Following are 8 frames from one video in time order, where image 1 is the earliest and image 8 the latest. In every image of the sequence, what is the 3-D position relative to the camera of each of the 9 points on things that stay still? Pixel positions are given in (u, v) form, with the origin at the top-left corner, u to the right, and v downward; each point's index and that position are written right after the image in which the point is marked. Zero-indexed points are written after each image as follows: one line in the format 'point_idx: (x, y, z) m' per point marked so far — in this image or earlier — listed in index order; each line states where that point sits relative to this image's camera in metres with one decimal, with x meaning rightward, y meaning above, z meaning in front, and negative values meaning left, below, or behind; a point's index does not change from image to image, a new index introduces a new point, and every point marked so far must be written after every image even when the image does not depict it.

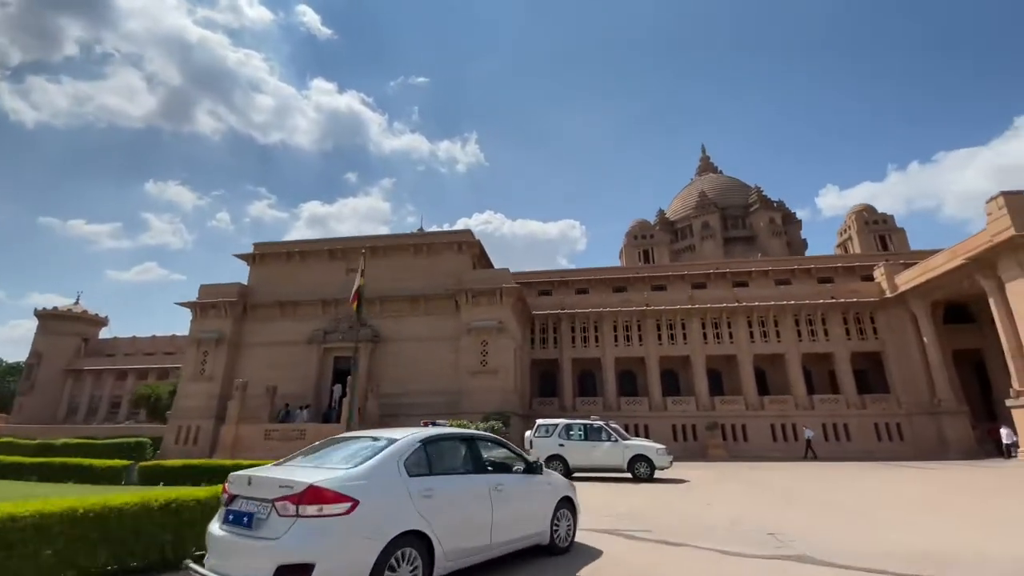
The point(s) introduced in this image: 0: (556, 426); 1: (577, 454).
0: (+1.6, -5.0, +16.9) m
1: (+2.2, -5.7, +16.3) m
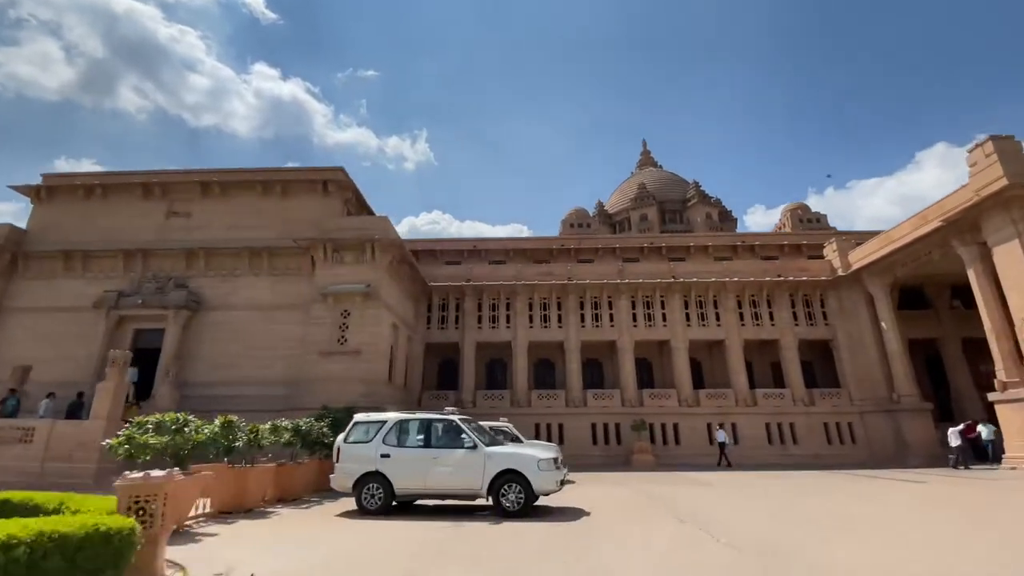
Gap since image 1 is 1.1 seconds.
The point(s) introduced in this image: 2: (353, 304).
0: (-2.8, -2.9, +10.2) m
1: (-2.1, -3.7, +9.6) m
2: (-6.8, -0.7, +20.1) m
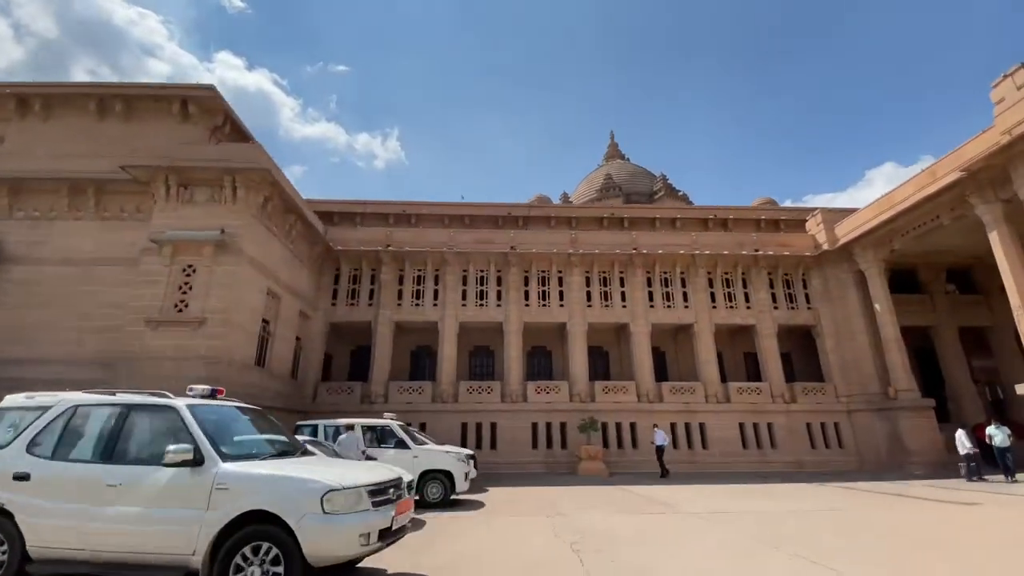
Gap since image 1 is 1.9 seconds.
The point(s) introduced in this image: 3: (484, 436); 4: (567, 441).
0: (-5.0, -1.4, +5.2) m
1: (-4.3, -2.2, +4.6) m
2: (-9.7, +0.9, +14.8) m
3: (-1.1, -6.1, +19.3) m
4: (+2.3, -6.3, +19.3) m
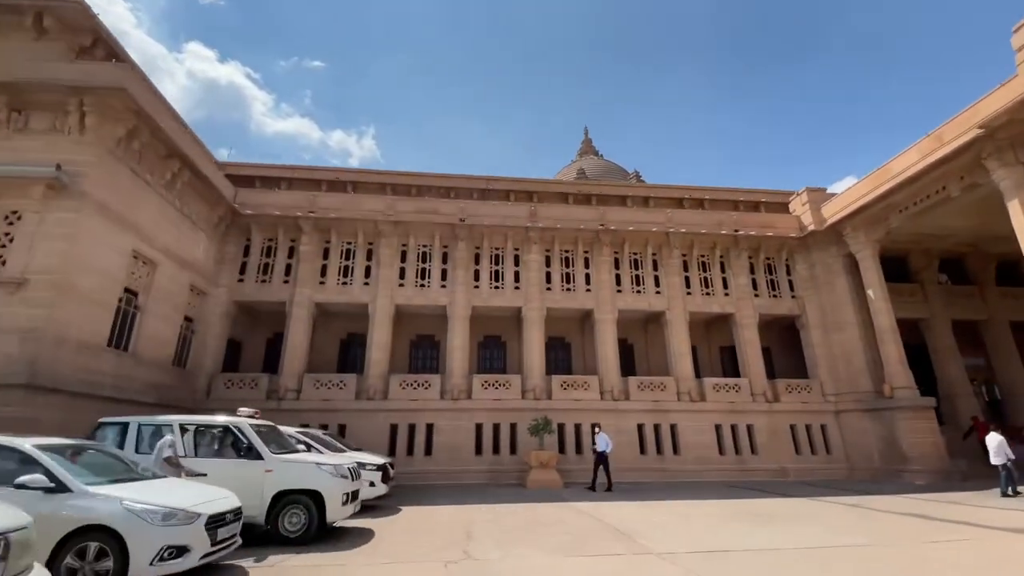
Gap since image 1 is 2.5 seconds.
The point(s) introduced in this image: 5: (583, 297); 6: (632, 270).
0: (-6.3, -0.3, +1.8) m
1: (-5.5, -1.1, +1.3) m
2: (-11.4, +2.0, +11.1) m
3: (-3.2, -5.2, +16.0) m
4: (+0.2, -5.5, +16.3) m
5: (+2.8, -0.4, +18.8) m
6: (+5.0, +0.7, +19.4) m
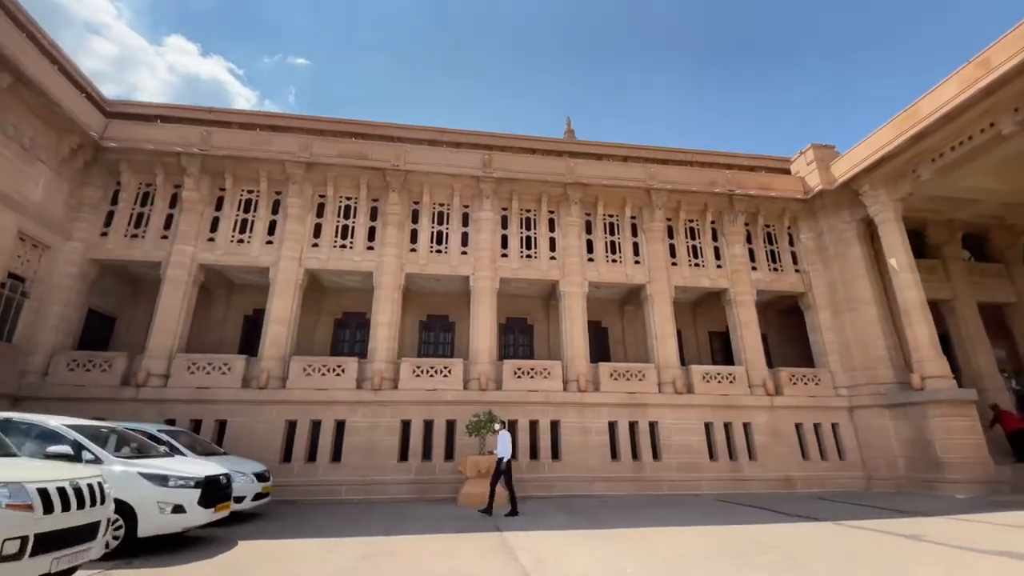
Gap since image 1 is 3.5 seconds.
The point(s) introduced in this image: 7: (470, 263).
0: (-7.4, +1.0, -2.0) m
1: (-6.7, +0.2, -2.5) m
2: (-12.8, +3.4, +7.2) m
3: (-4.9, -4.0, +12.3) m
4: (-1.5, -4.3, +12.7) m
5: (+1.1, +0.7, +15.3) m
6: (+3.2, +1.8, +16.0) m
7: (-1.3, +0.8, +14.8) m
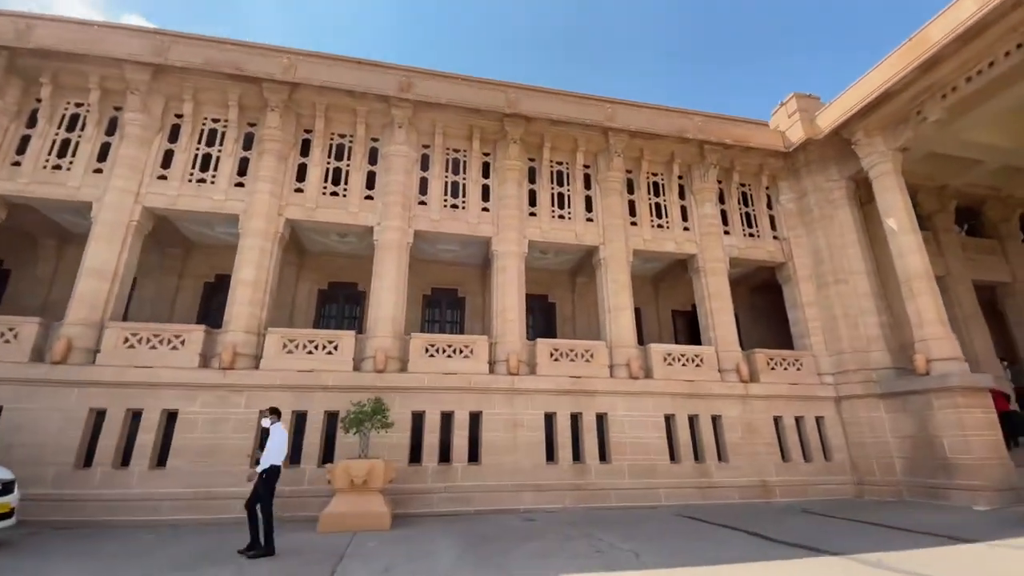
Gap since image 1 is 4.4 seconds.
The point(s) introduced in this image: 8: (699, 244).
0: (-8.3, +2.2, -5.6) m
1: (-7.5, +1.4, -6.1) m
2: (-14.2, +4.7, +3.2) m
3: (-6.8, -2.8, +8.8) m
4: (-3.5, -3.2, +9.4) m
5: (-1.0, +1.8, +12.2) m
6: (+1.1, +2.8, +13.1) m
7: (-3.3, +1.9, +11.5) m
8: (+5.3, +1.2, +13.2) m
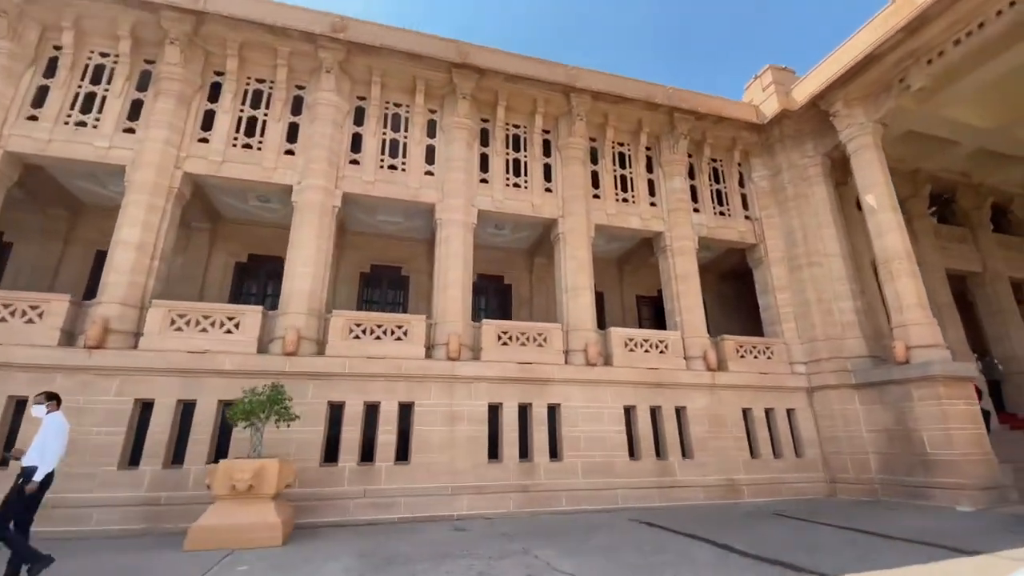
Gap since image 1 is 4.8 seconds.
0: (-8.4, +2.7, -7.5) m
1: (-7.6, +1.9, -7.9) m
2: (-14.8, +5.4, +0.9) m
3: (-7.9, -2.2, +7.0) m
4: (-4.6, -2.6, +7.8) m
5: (-2.1, +2.3, +10.7) m
6: (-0.1, +3.3, +11.7) m
7: (-4.5, +2.5, +9.9) m
8: (+4.0, +1.7, +12.1) m
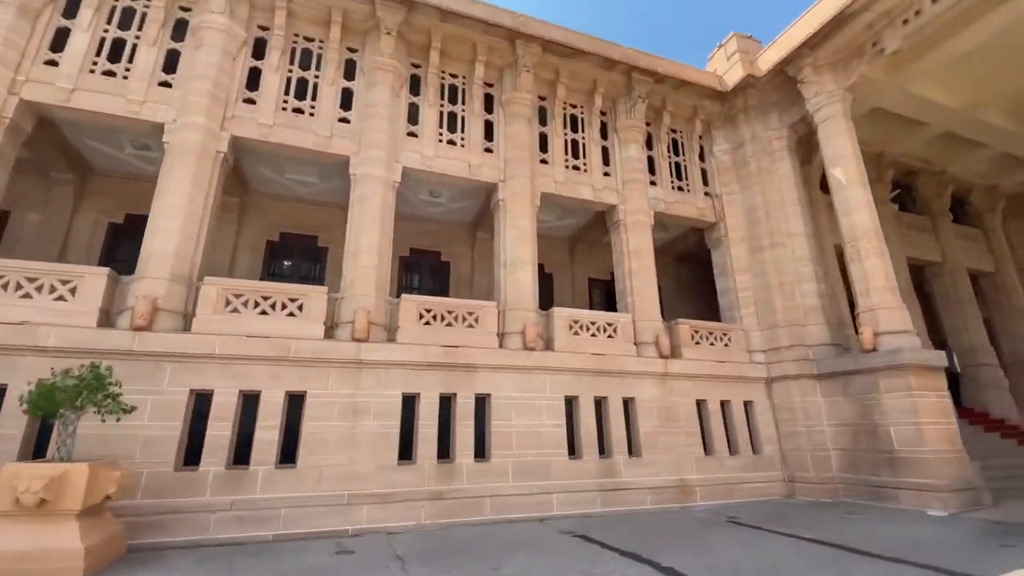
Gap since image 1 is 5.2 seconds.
0: (-8.3, +3.2, -9.6) m
1: (-7.6, +2.3, -9.9) m
2: (-15.3, +6.1, -1.7) m
3: (-9.0, -1.5, +5.0) m
4: (-5.8, -2.0, +6.0) m
5: (-3.5, +2.9, +9.1) m
6: (-1.5, +3.9, +10.2) m
7: (-5.7, +3.1, +8.1) m
8: (+2.5, +2.2, +10.9) m
